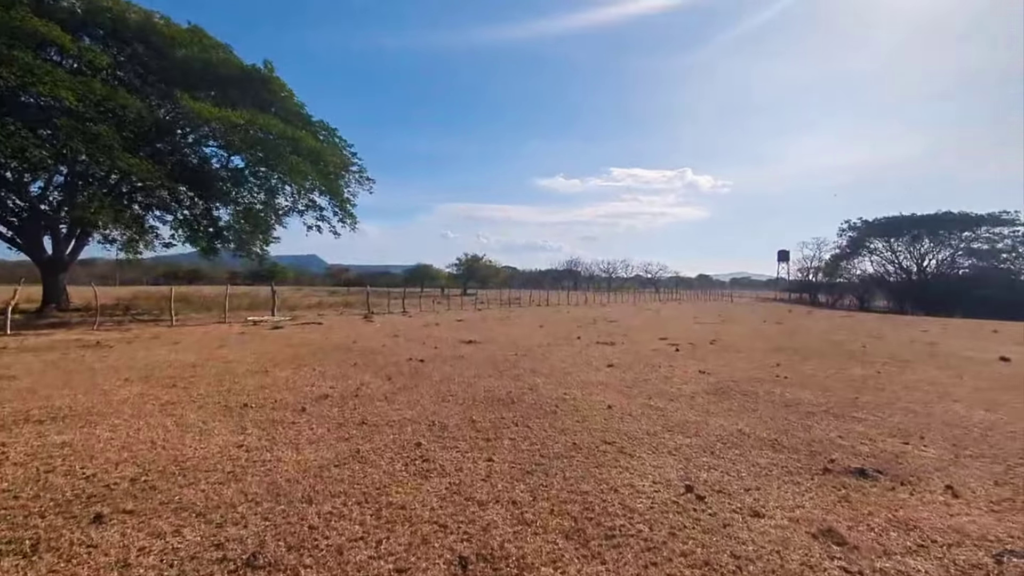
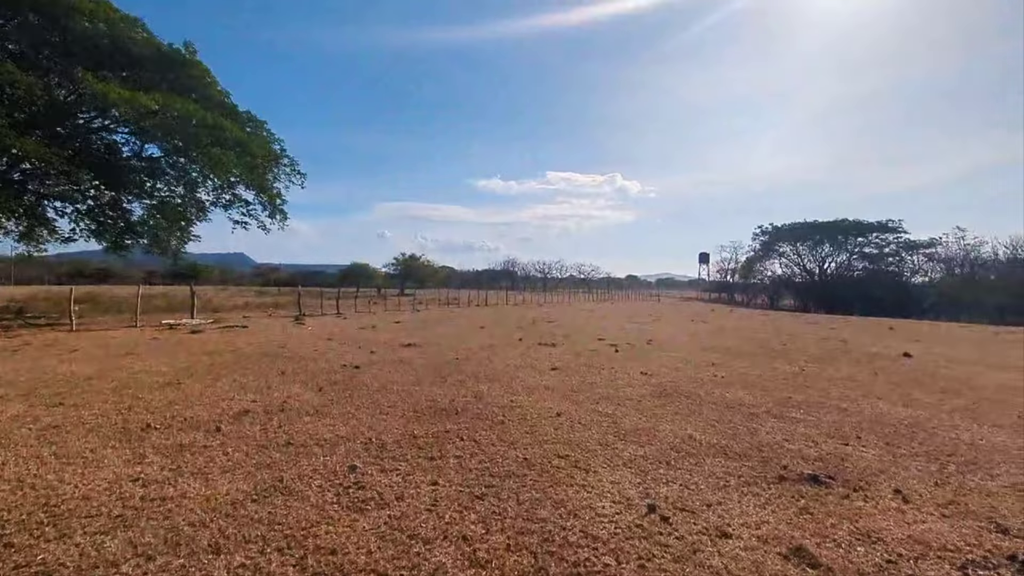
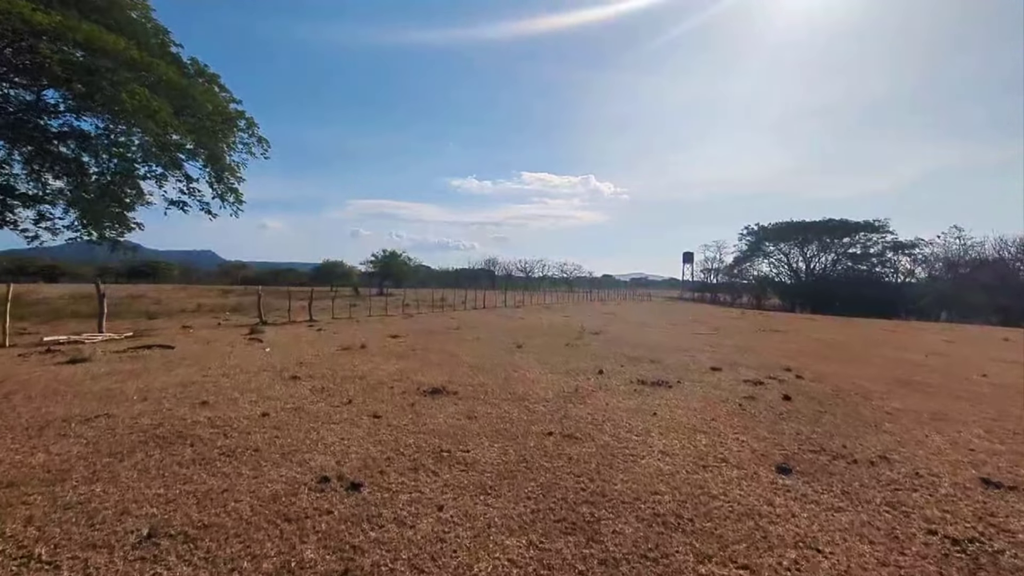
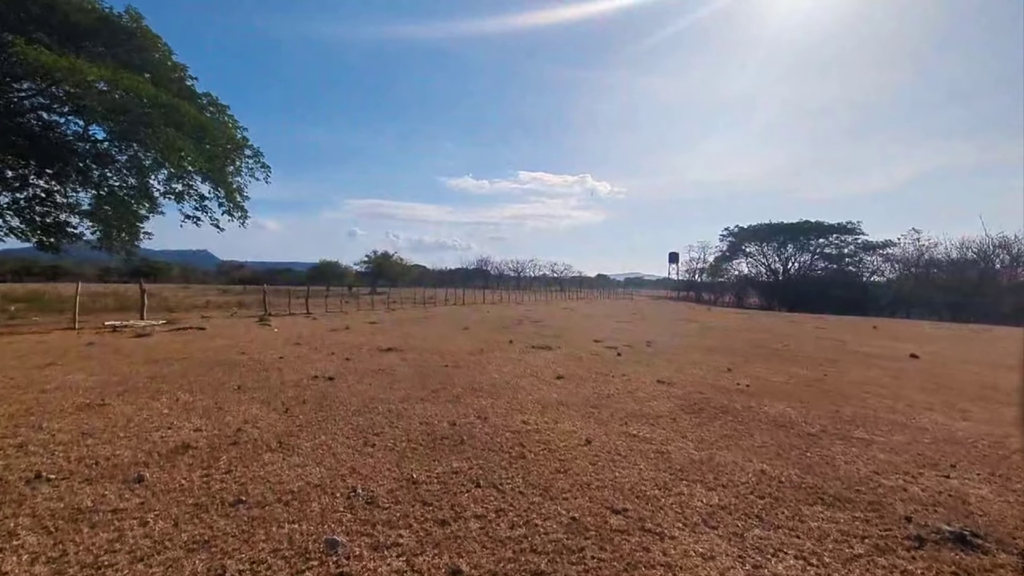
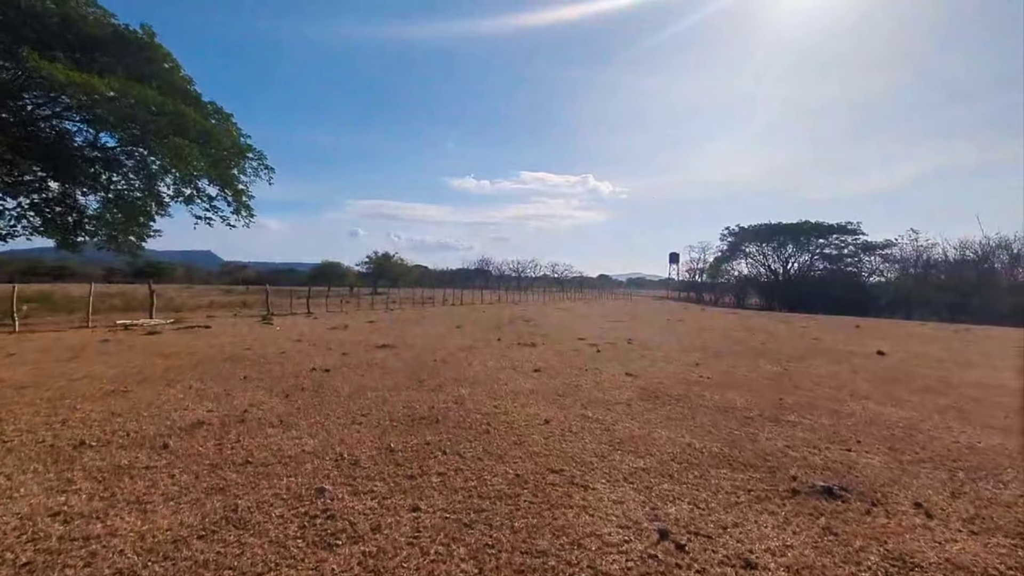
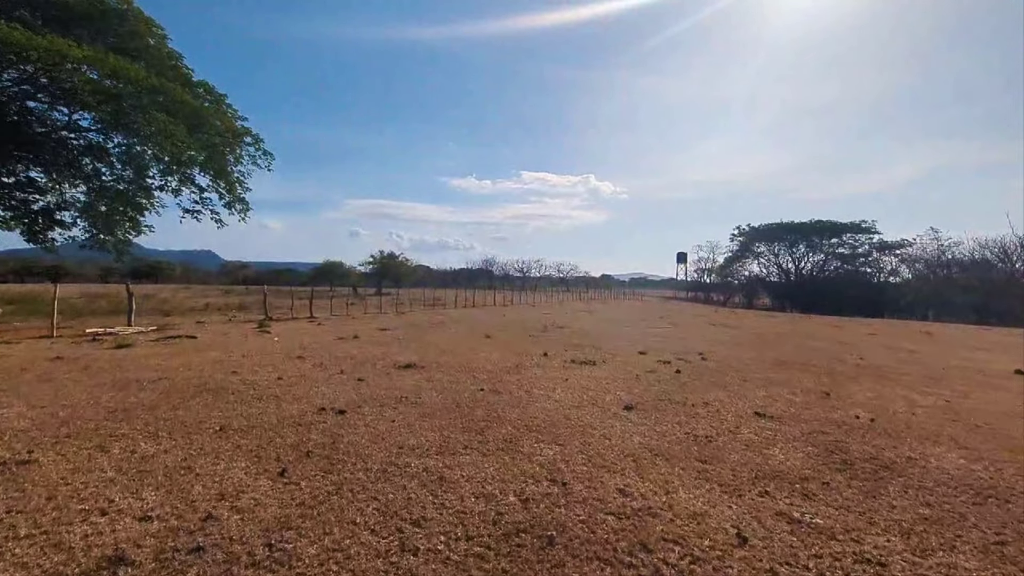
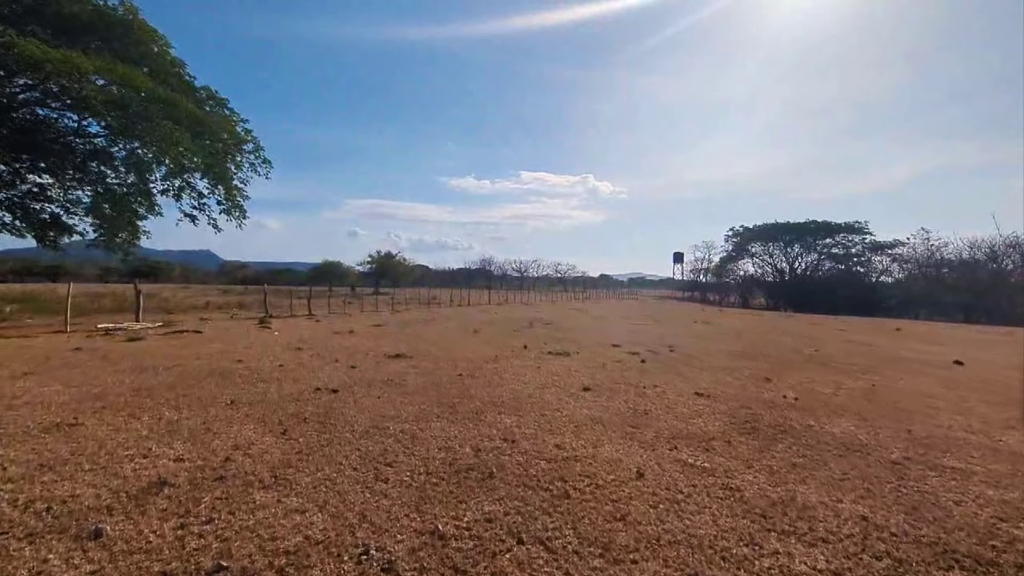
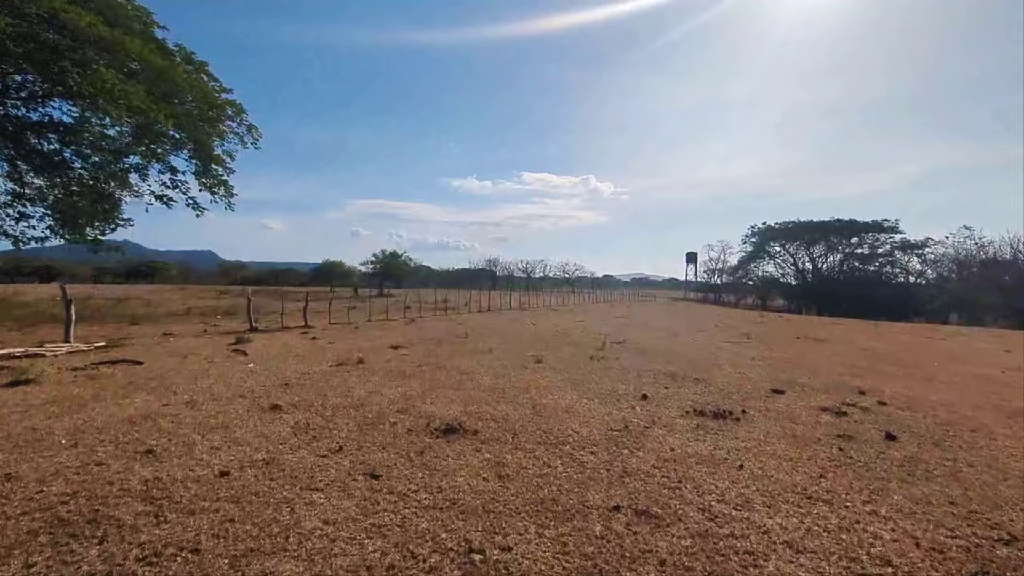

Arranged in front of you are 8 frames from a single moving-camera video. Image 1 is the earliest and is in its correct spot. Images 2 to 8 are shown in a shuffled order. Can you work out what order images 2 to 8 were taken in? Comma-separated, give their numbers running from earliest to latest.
2, 5, 4, 7, 6, 3, 8
